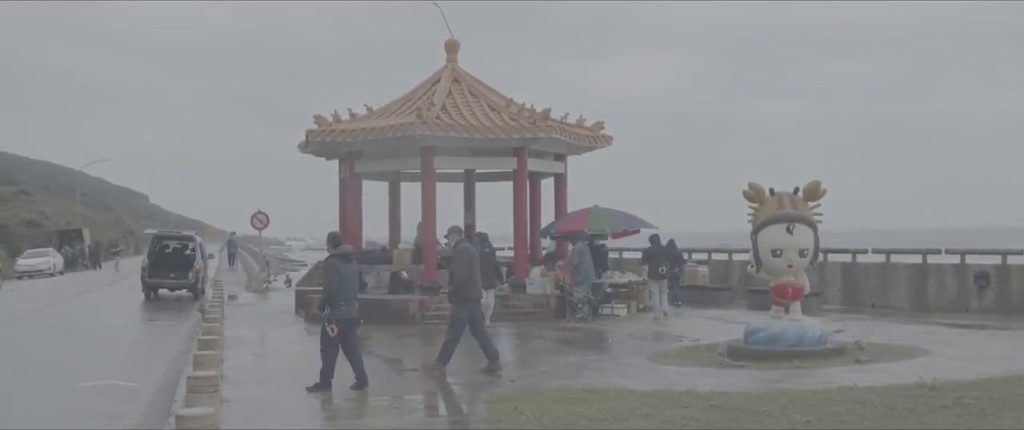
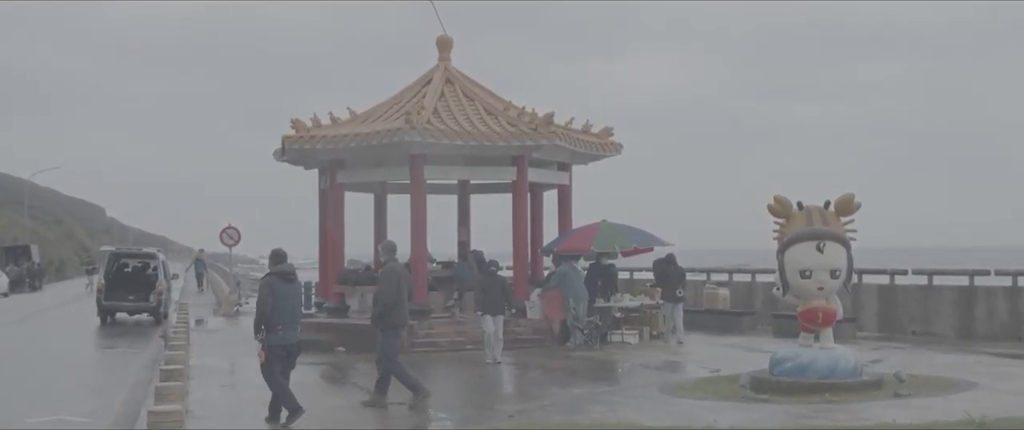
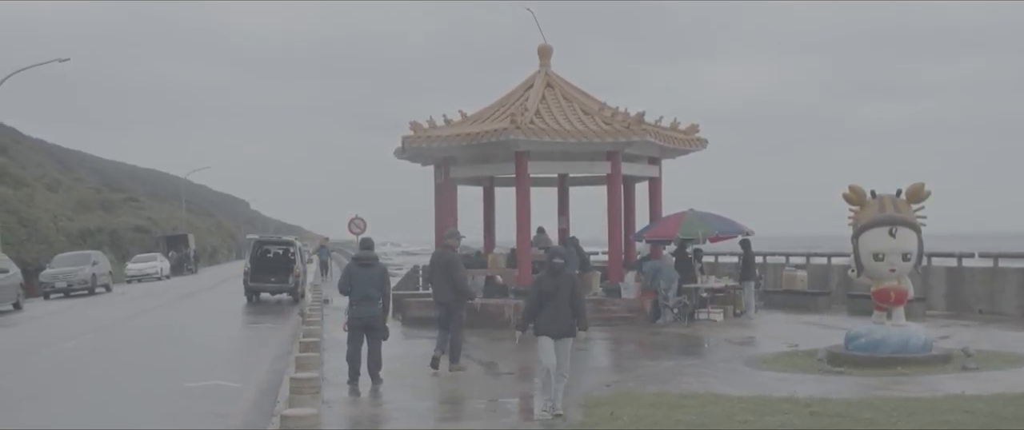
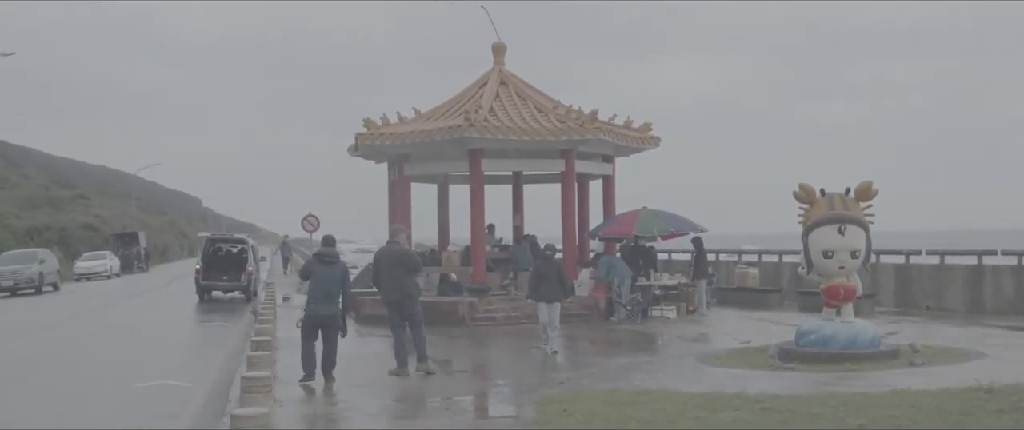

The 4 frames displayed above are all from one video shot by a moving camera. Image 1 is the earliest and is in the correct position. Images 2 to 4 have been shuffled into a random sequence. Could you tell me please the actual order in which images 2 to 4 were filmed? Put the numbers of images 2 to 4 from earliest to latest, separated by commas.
2, 4, 3
